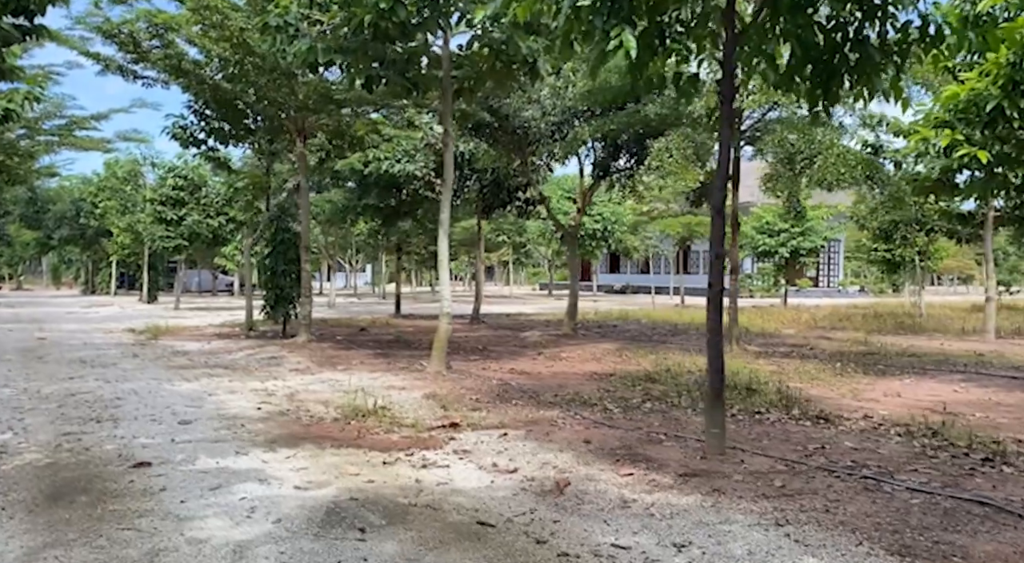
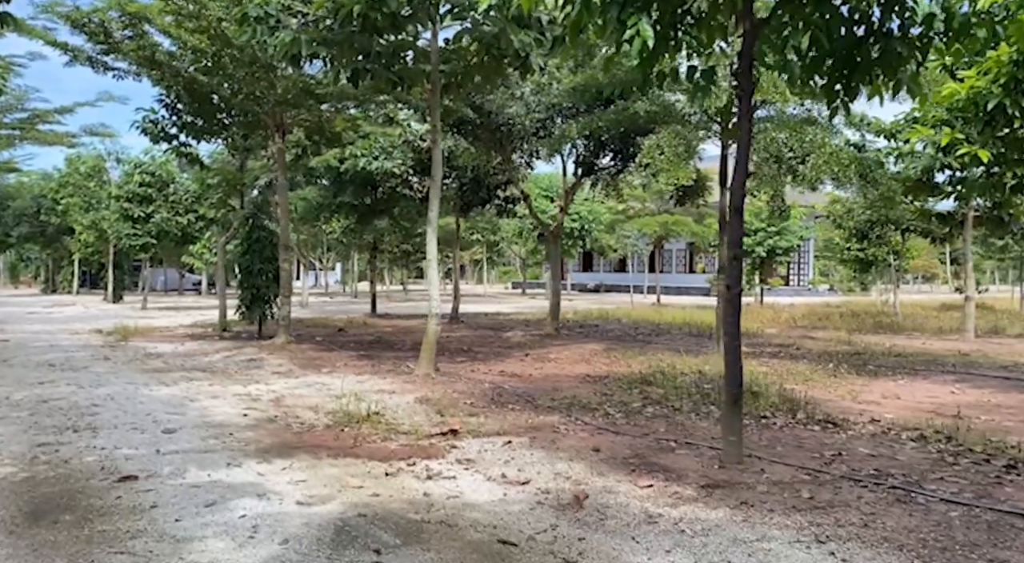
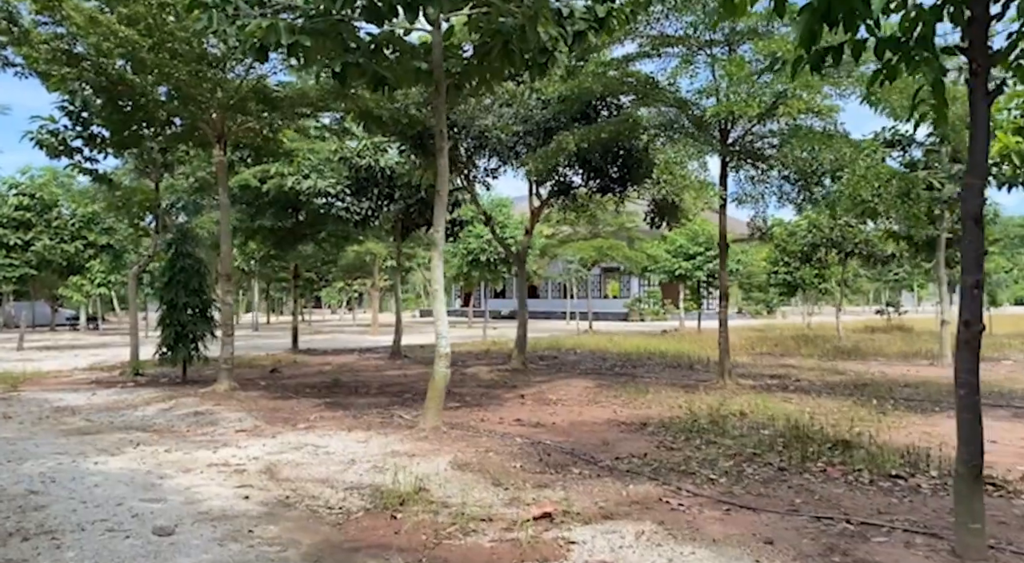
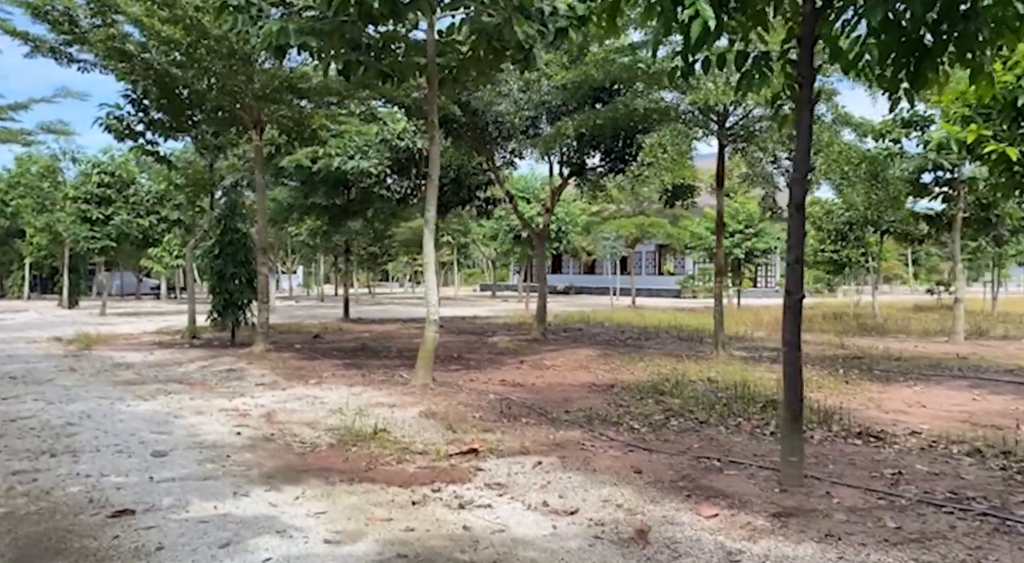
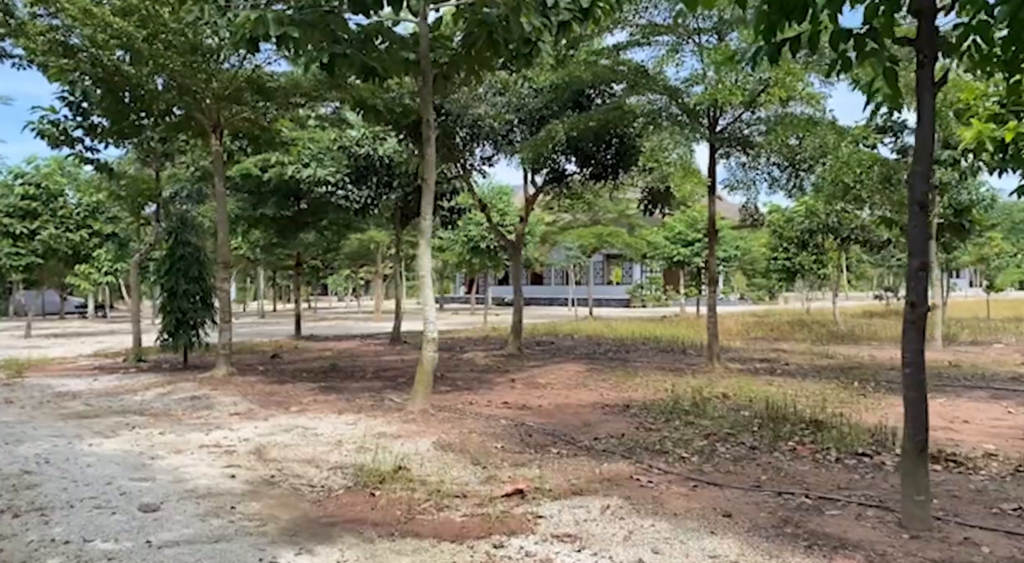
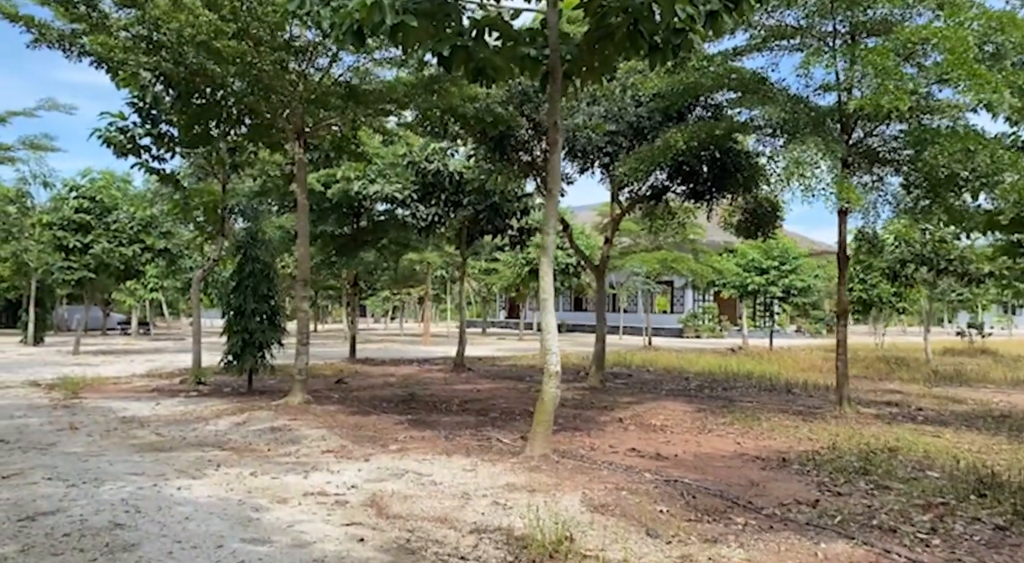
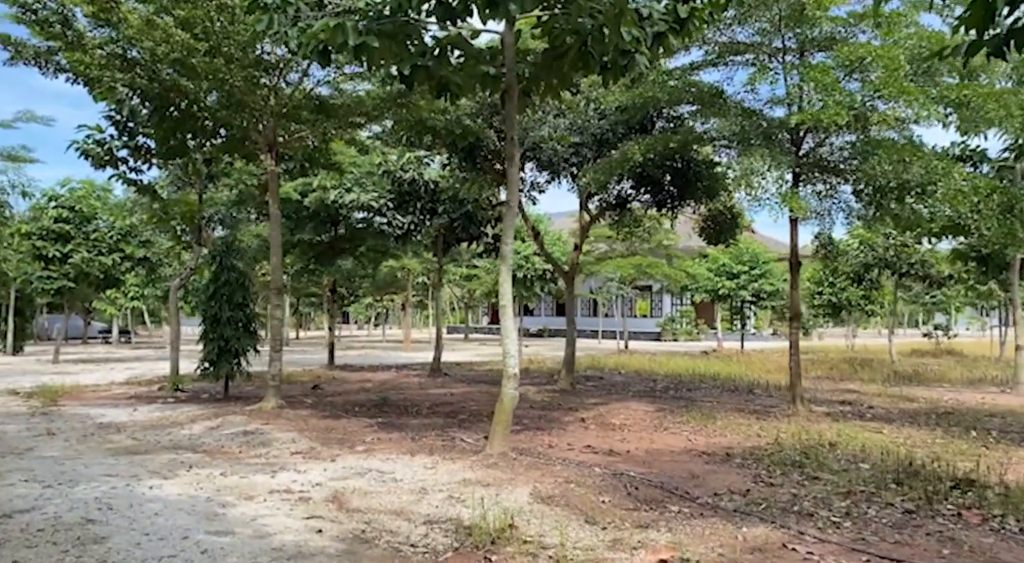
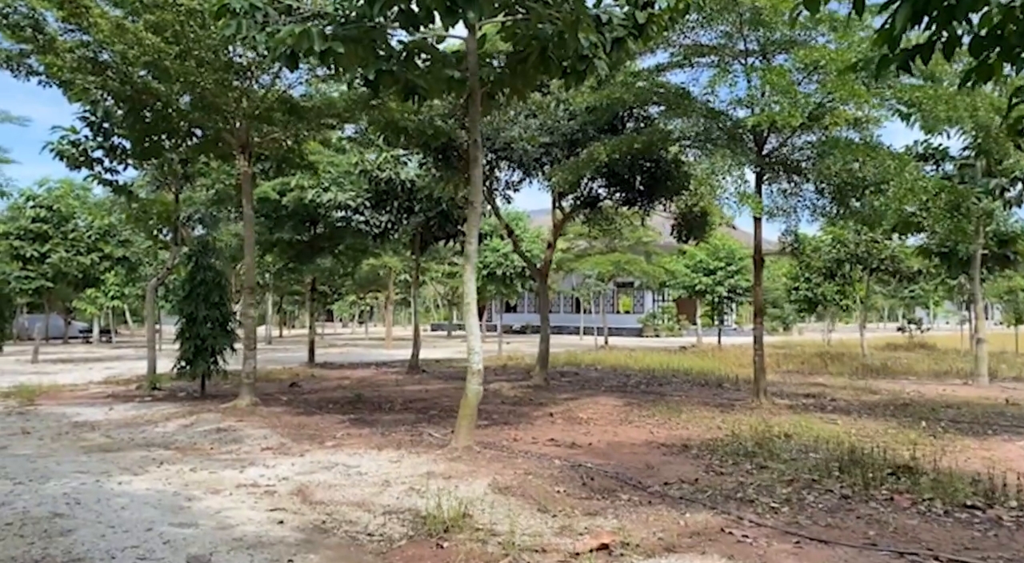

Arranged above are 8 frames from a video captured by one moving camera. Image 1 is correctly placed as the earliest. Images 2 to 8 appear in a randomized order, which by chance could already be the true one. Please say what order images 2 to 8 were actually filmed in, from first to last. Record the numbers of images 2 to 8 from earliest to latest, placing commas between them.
2, 4, 5, 3, 8, 7, 6
